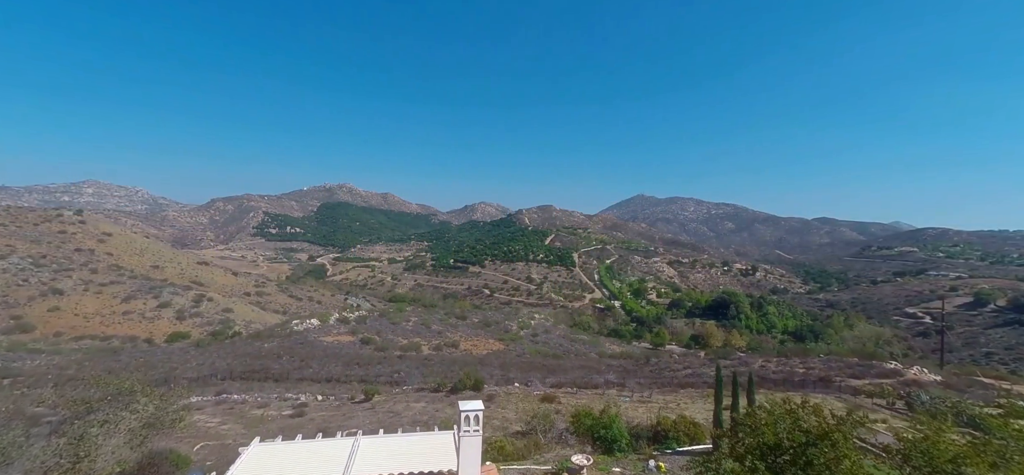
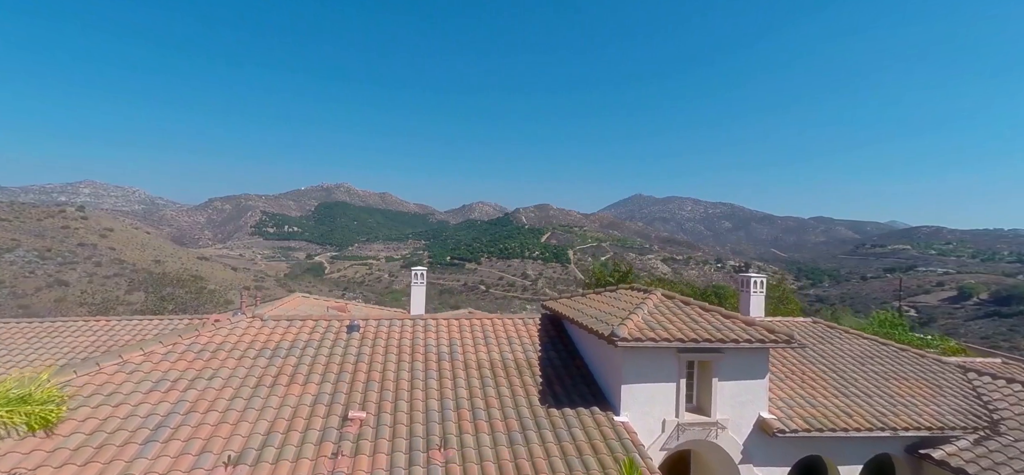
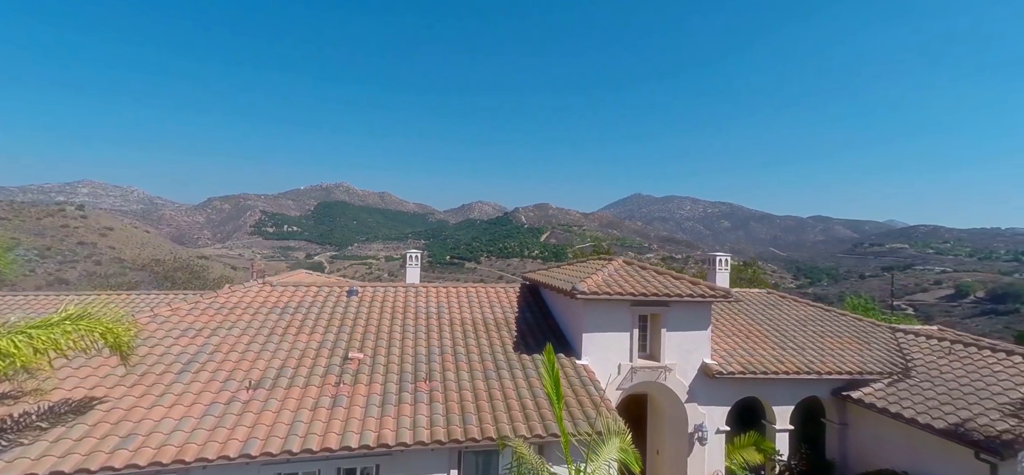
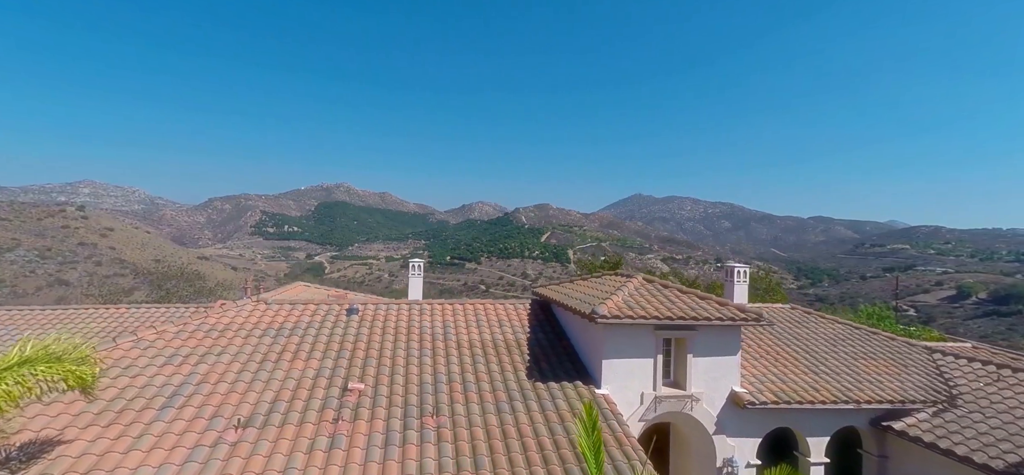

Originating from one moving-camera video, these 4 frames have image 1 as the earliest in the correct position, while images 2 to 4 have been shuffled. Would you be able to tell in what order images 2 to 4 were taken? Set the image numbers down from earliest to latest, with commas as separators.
2, 4, 3
